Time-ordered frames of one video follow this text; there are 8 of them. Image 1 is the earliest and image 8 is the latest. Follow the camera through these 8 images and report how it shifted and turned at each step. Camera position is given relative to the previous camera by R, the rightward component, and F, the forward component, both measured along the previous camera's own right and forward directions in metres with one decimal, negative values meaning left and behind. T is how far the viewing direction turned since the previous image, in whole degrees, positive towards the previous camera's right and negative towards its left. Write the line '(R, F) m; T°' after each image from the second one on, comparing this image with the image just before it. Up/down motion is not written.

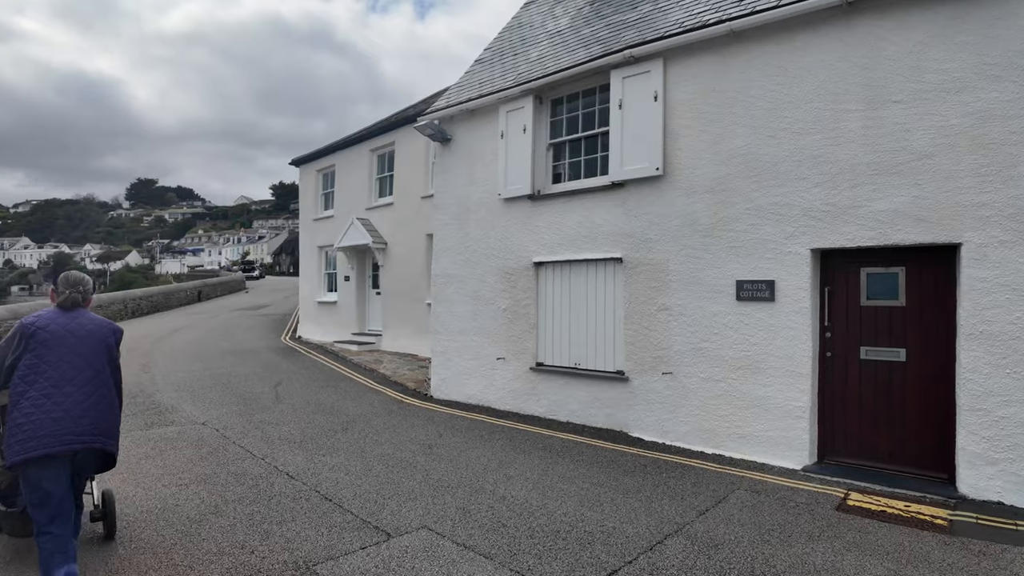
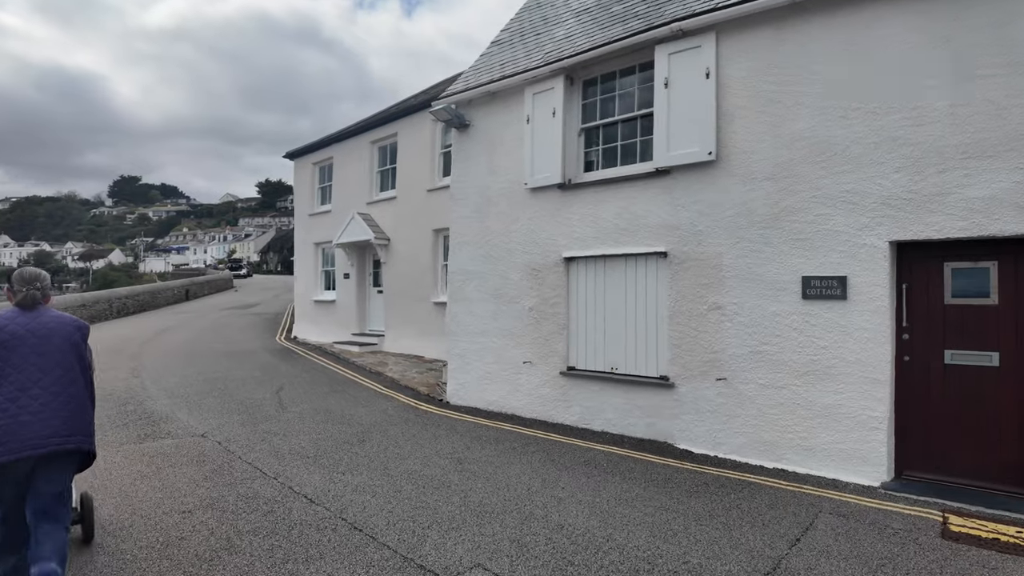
(-0.5, +0.6) m; +1°
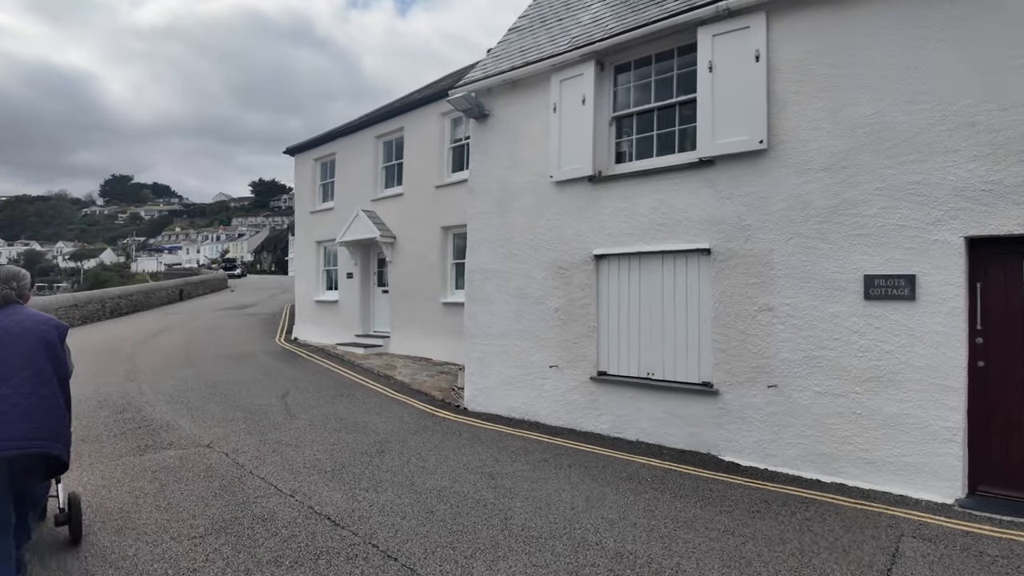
(-0.4, +0.5) m; +1°
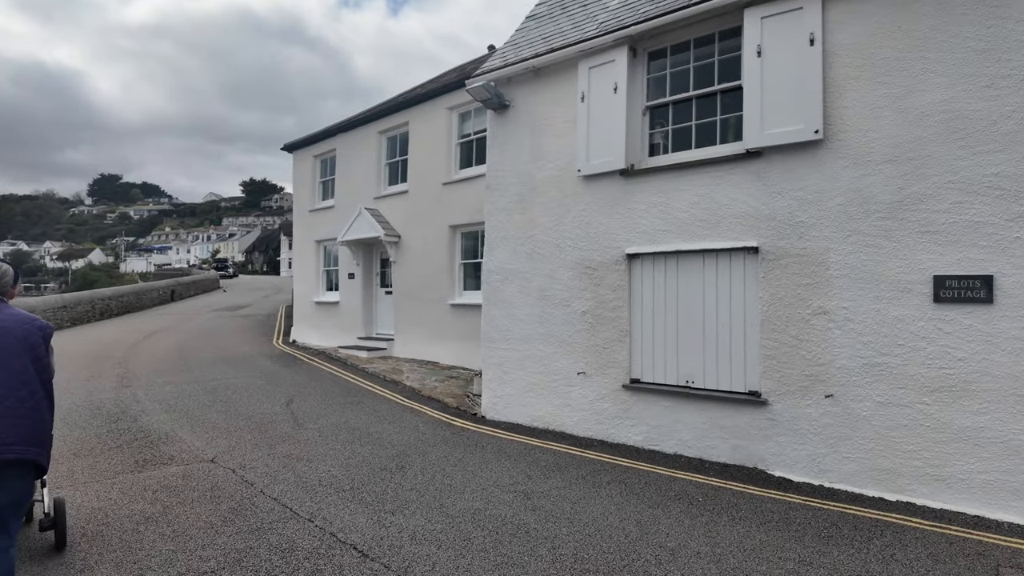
(-0.4, +0.5) m; +1°
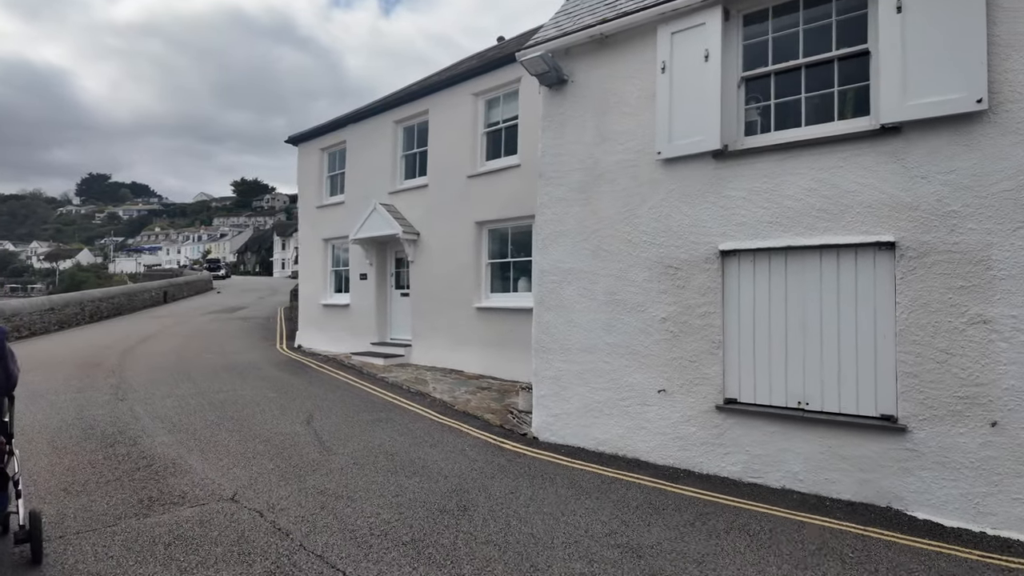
(-0.7, +1.0) m; +1°
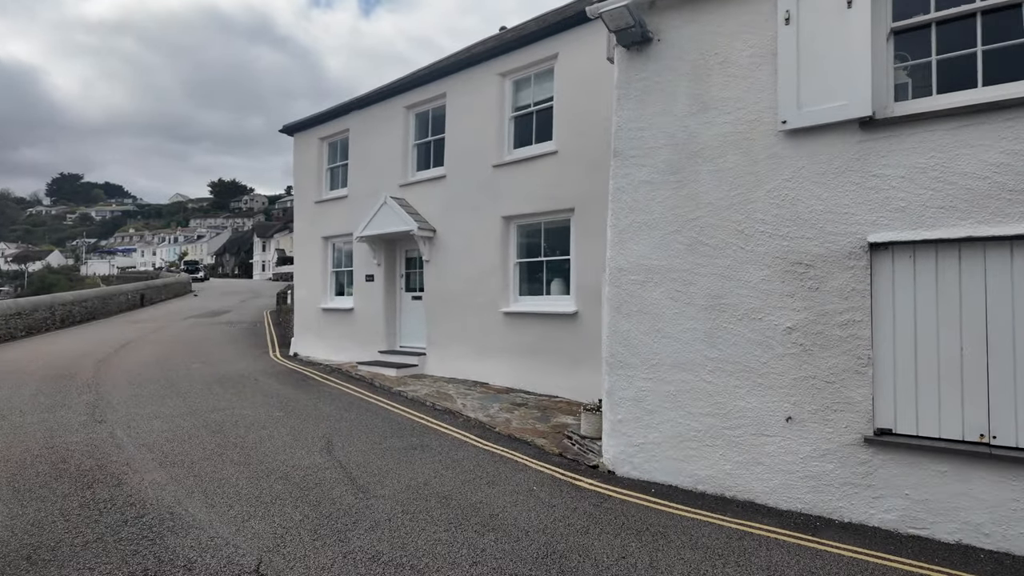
(-0.8, +1.2) m; +2°
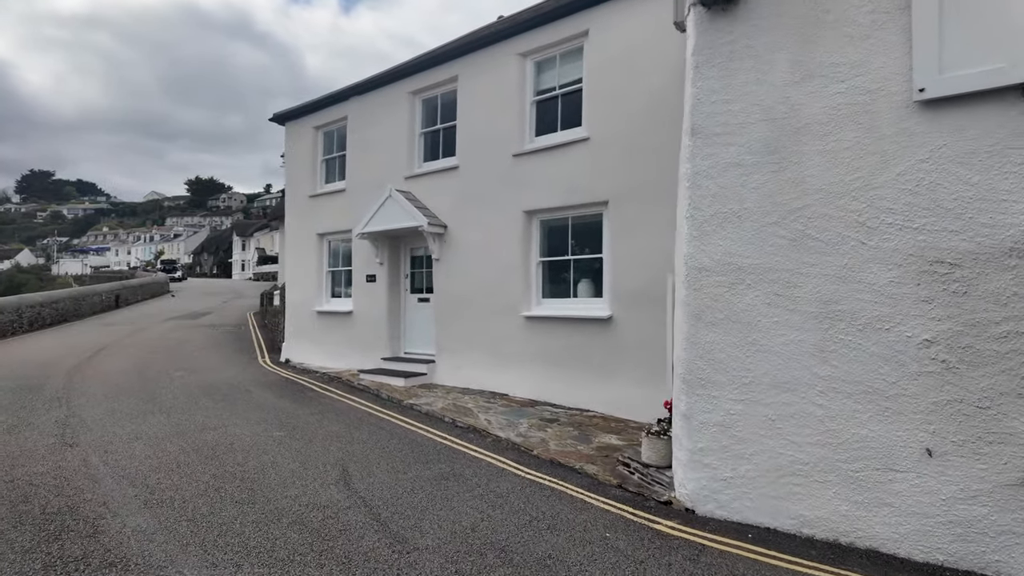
(-0.6, +0.9) m; +2°
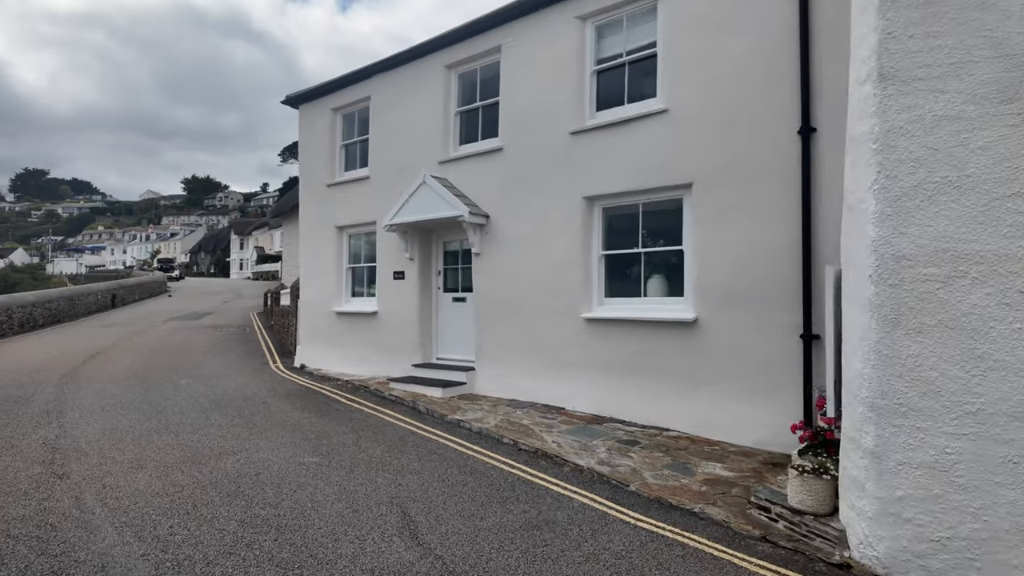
(-0.8, +1.1) m; 0°
